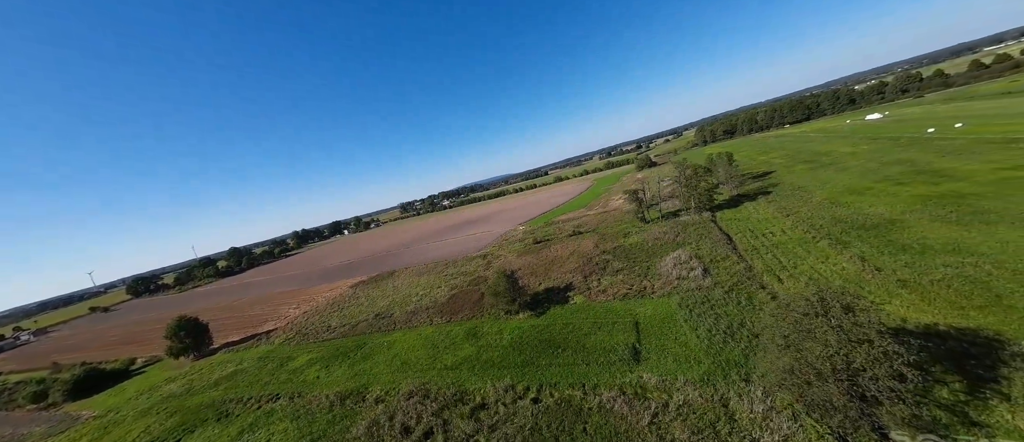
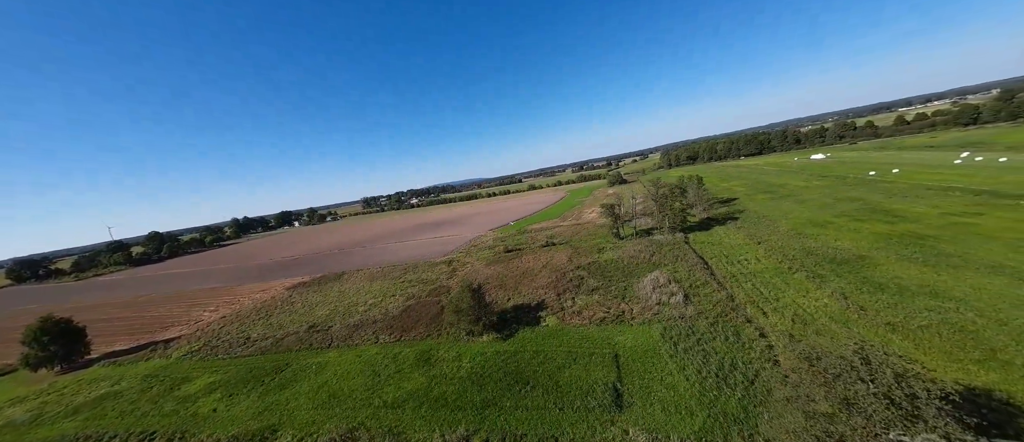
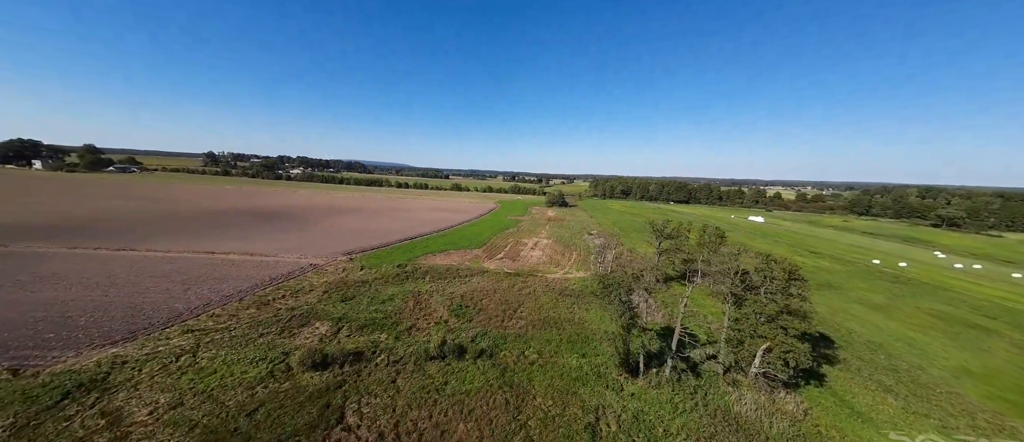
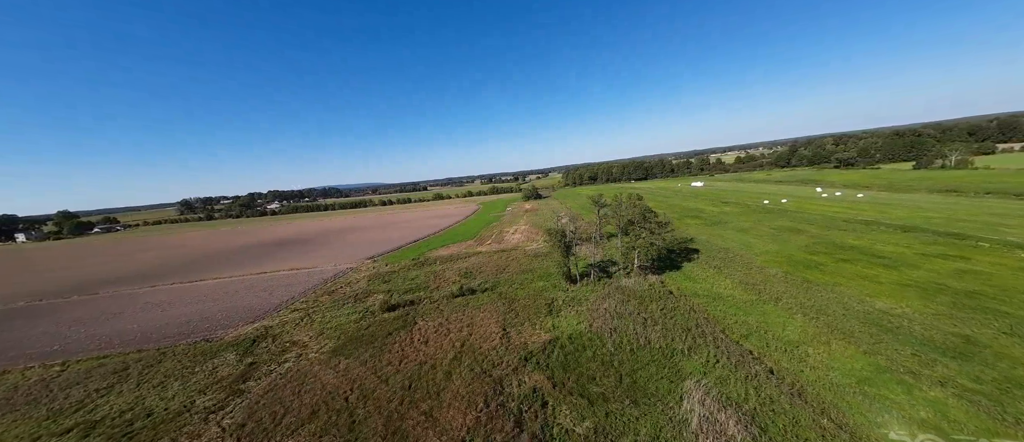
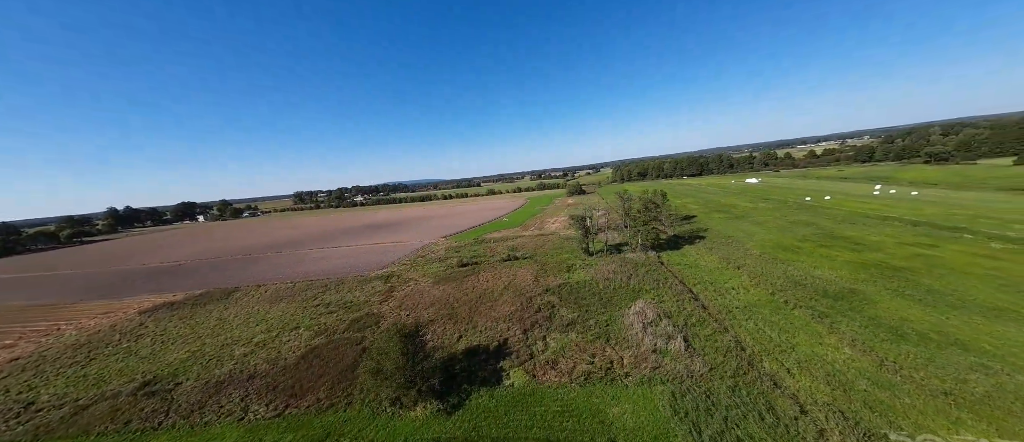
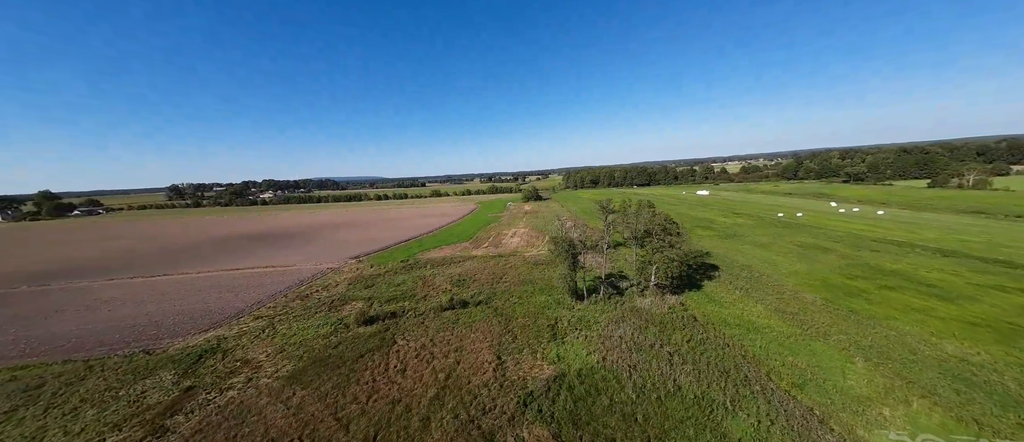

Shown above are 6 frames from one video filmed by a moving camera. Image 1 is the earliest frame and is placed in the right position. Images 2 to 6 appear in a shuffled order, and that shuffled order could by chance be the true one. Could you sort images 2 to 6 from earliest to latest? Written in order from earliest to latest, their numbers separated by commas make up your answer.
2, 5, 4, 6, 3
